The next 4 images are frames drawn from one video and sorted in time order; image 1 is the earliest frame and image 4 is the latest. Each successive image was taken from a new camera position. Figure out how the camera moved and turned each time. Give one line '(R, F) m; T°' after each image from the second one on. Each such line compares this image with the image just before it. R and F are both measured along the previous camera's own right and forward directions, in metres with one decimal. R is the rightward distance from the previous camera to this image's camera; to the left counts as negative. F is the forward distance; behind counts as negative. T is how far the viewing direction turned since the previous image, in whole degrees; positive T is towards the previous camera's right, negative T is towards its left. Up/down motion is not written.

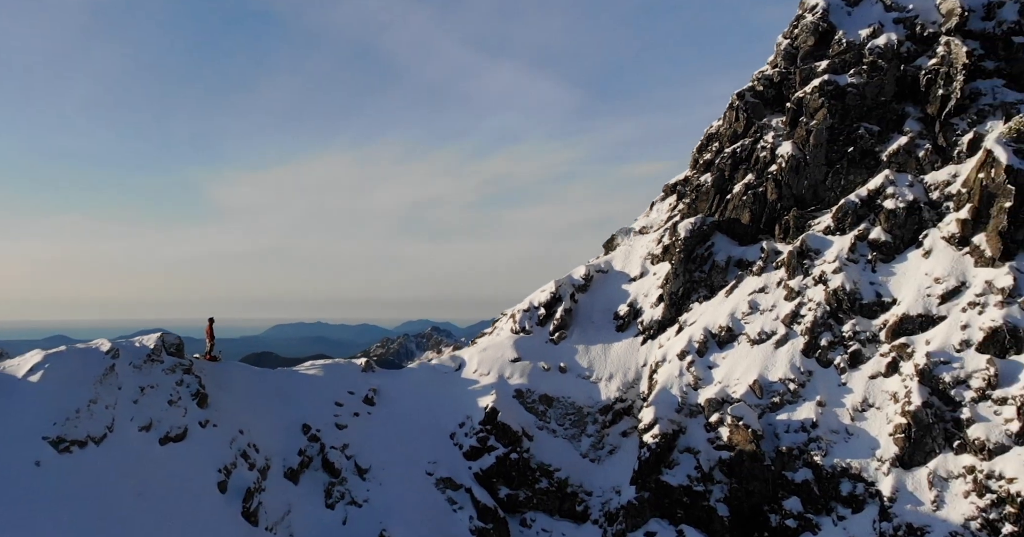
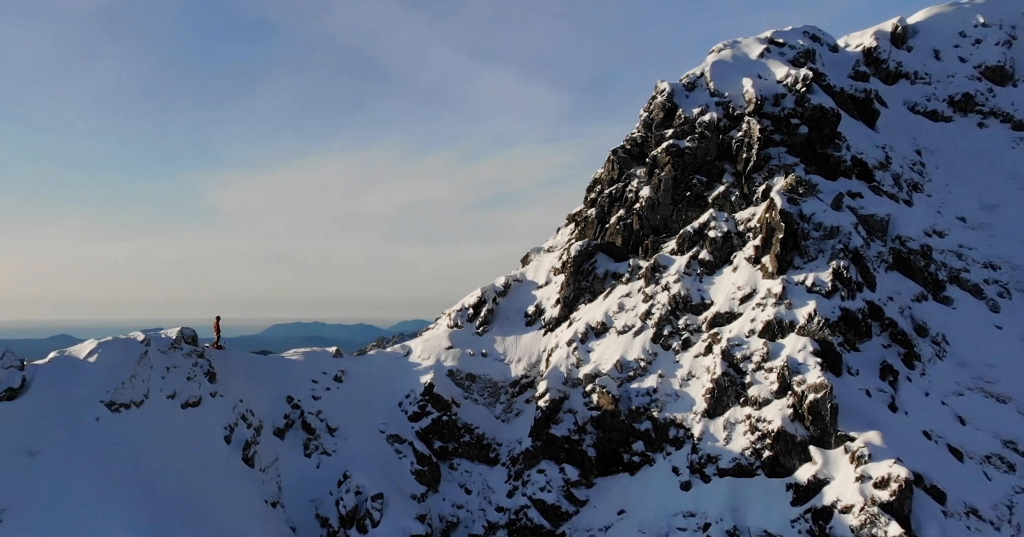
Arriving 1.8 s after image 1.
(+3.1, -21.4) m; +2°
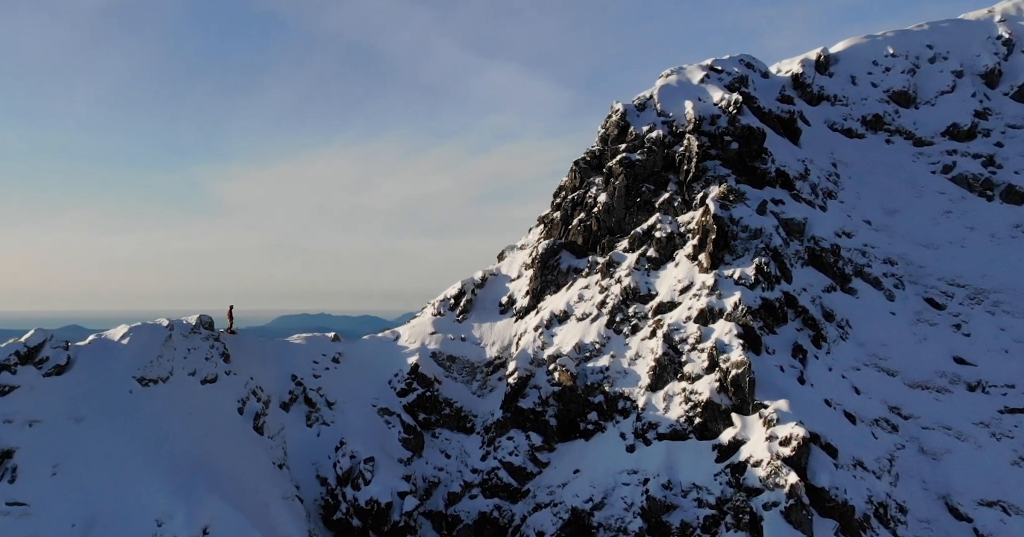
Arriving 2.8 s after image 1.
(+2.1, -12.3) m; 0°
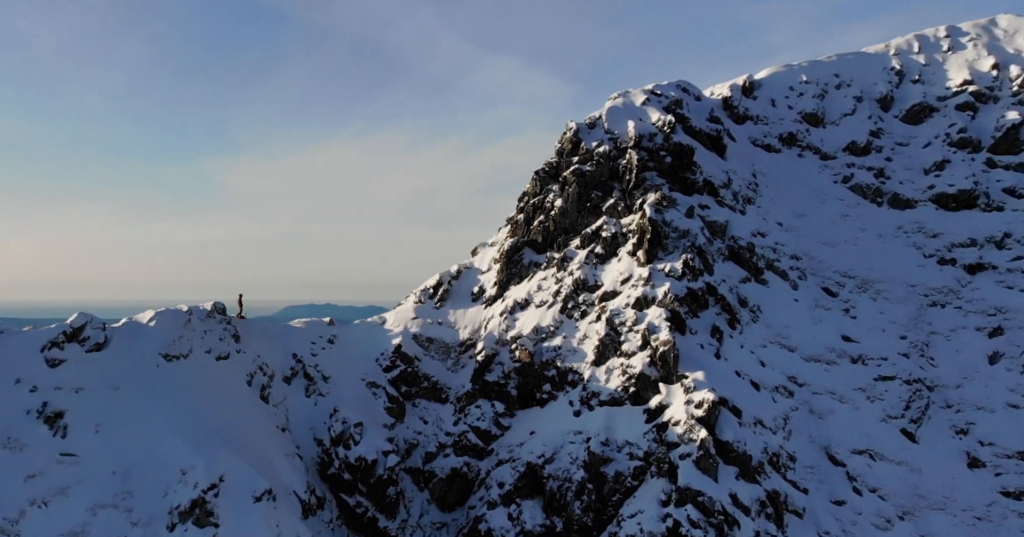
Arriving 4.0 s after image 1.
(+3.2, -15.6) m; 0°
